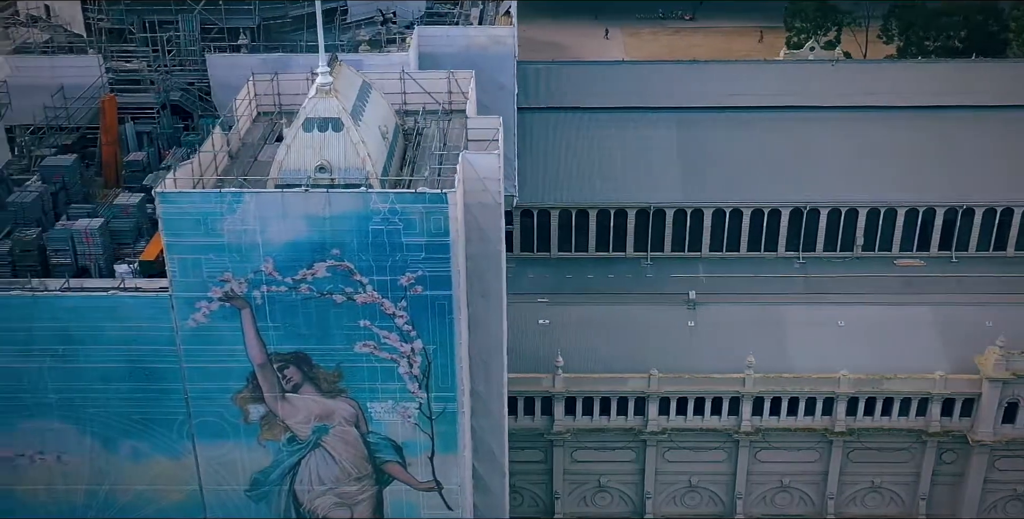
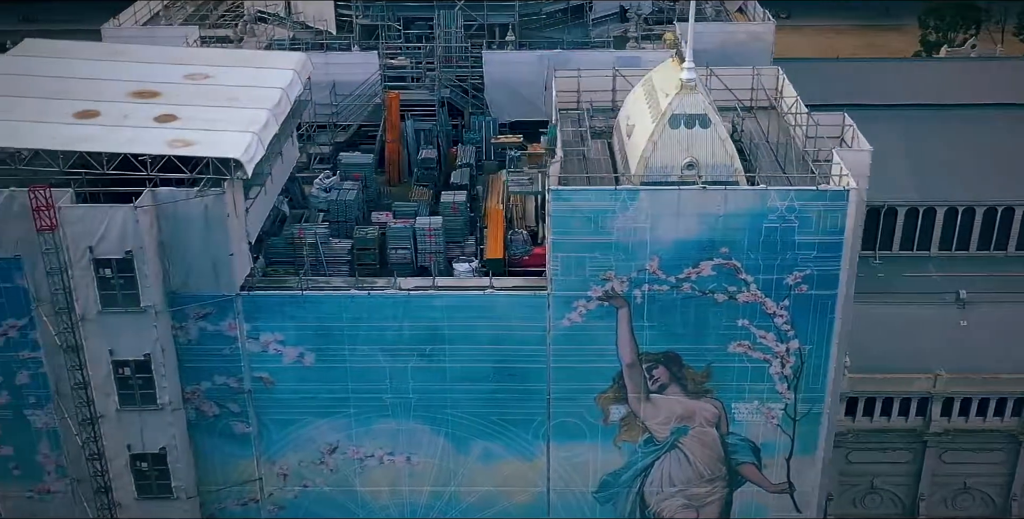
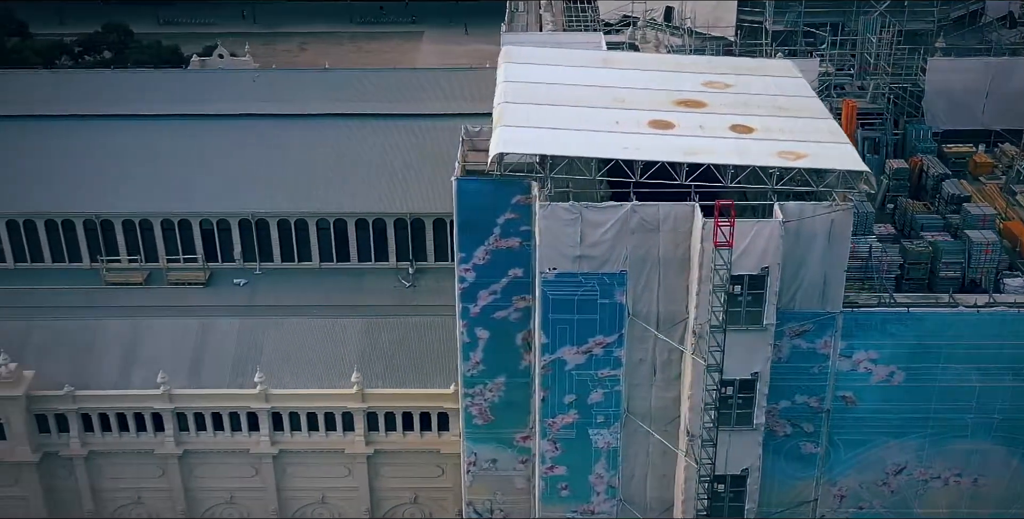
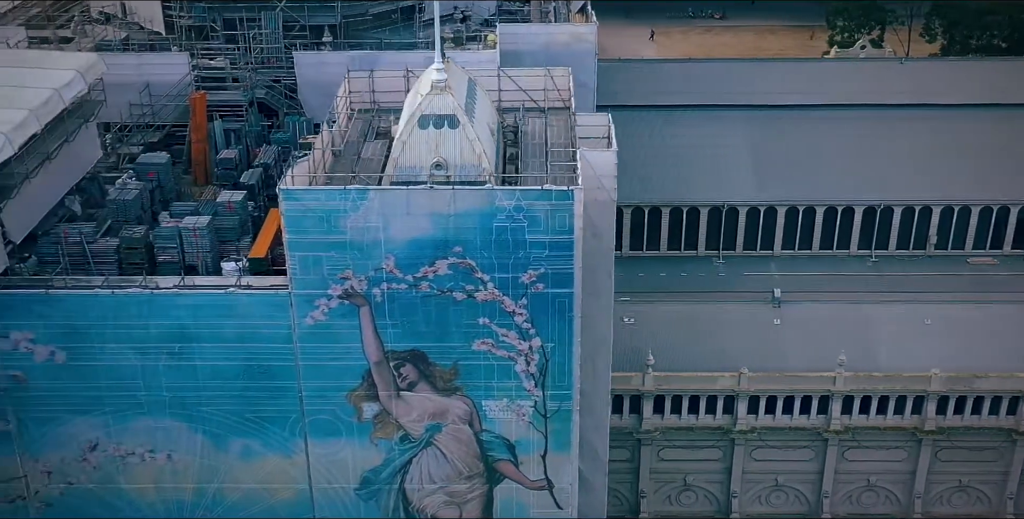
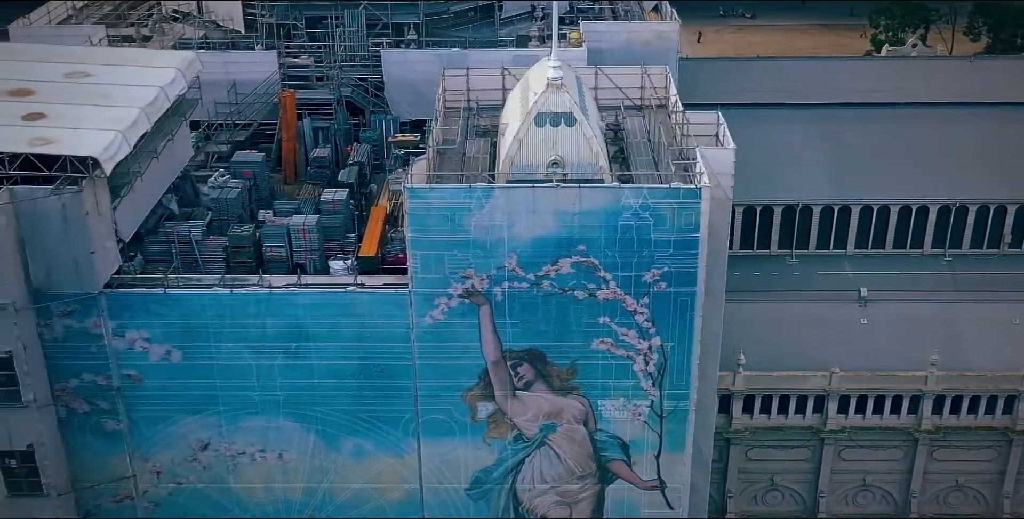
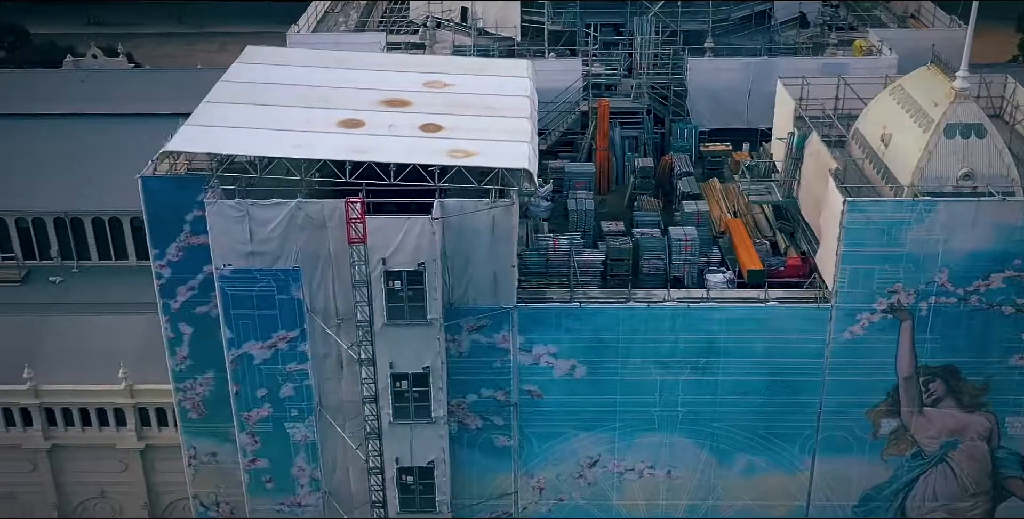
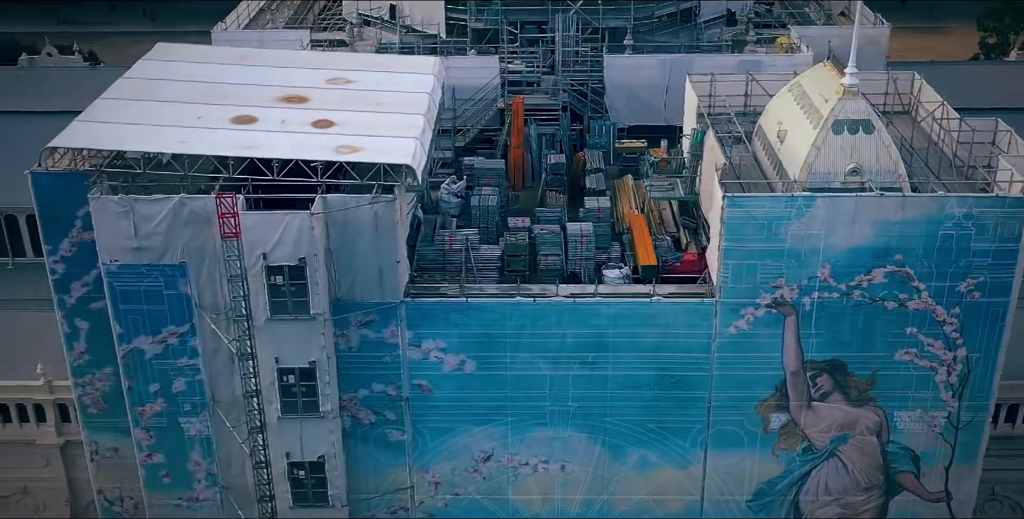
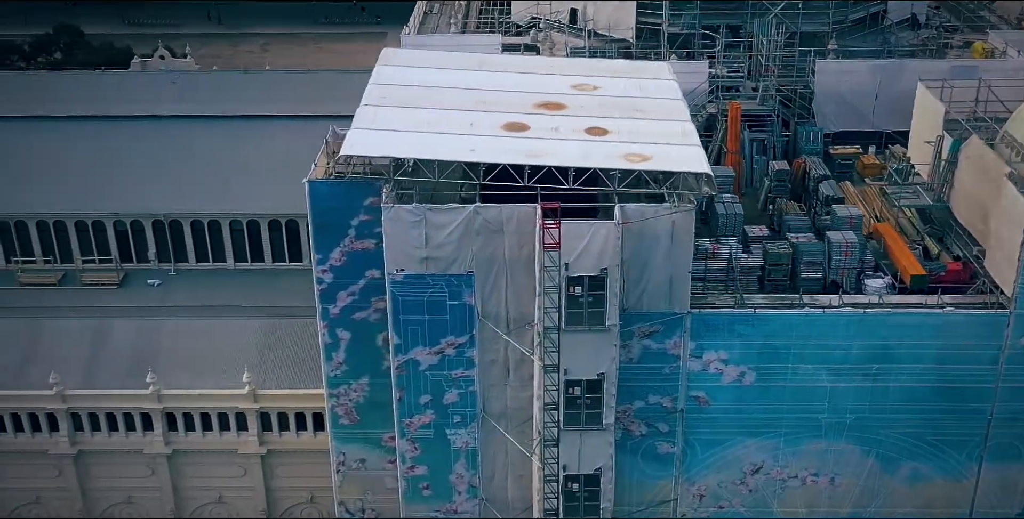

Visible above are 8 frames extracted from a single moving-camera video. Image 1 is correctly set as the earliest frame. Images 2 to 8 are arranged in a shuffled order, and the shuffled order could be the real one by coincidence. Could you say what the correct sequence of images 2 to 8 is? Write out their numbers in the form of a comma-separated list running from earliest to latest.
4, 5, 2, 7, 6, 8, 3
